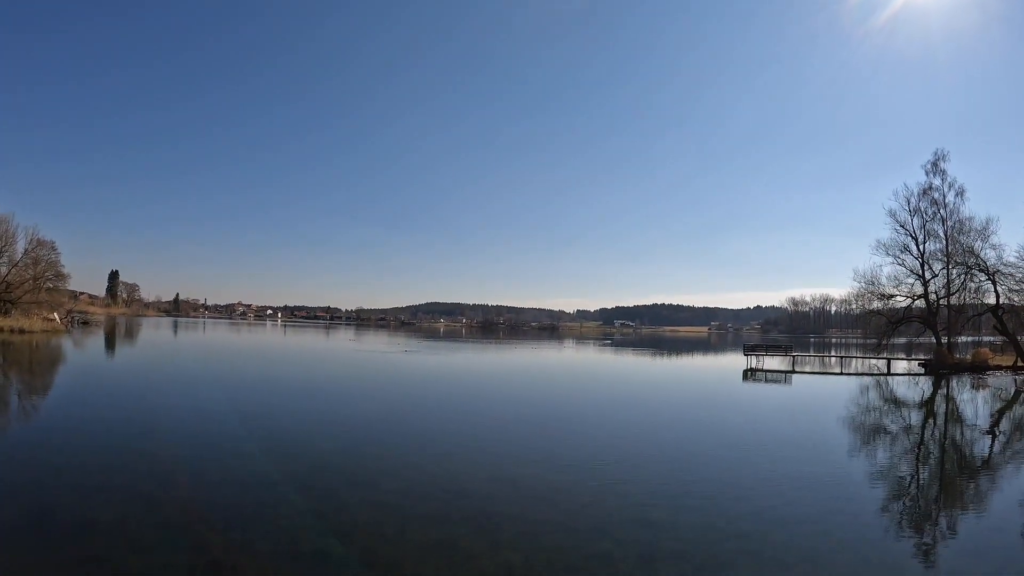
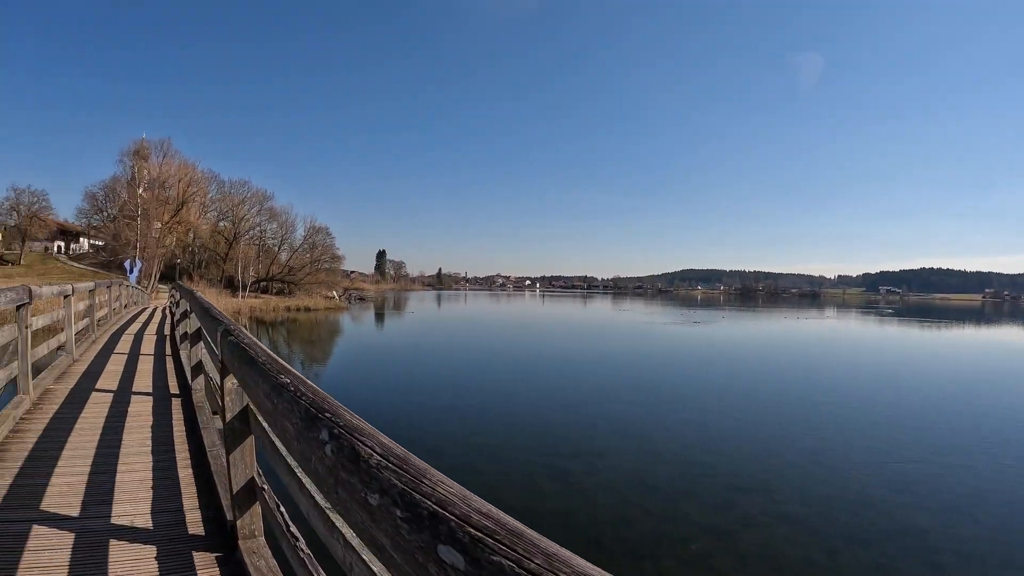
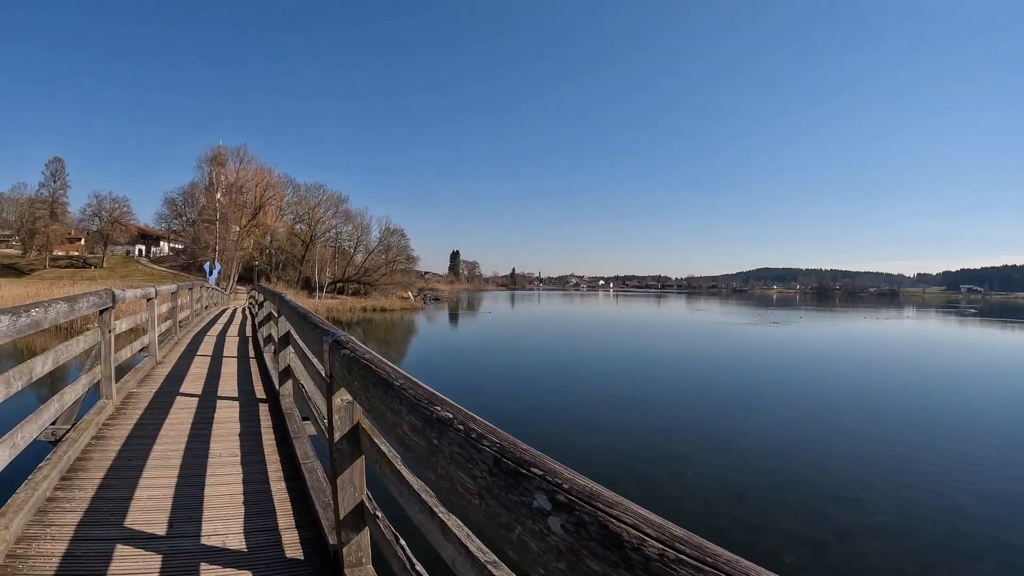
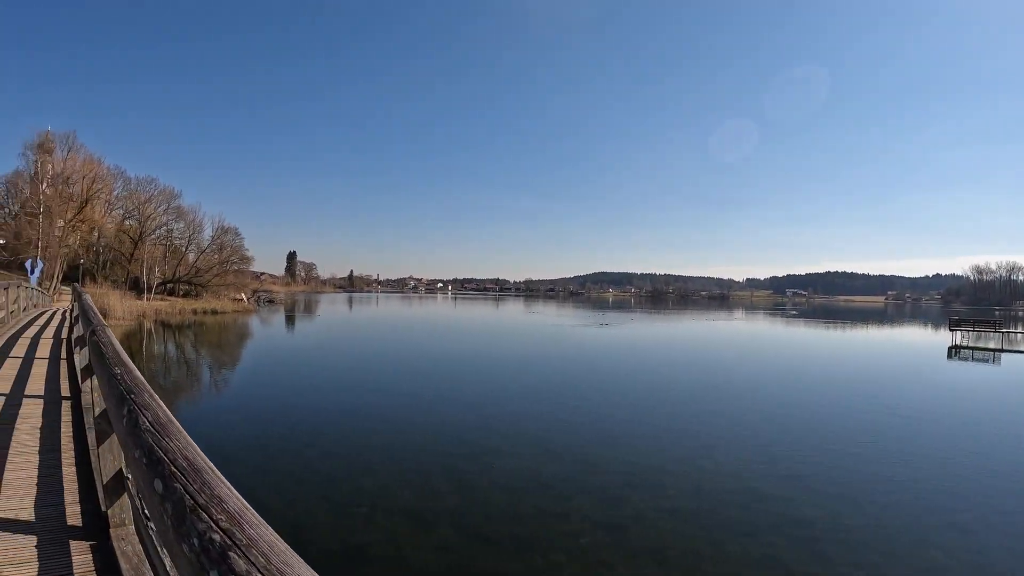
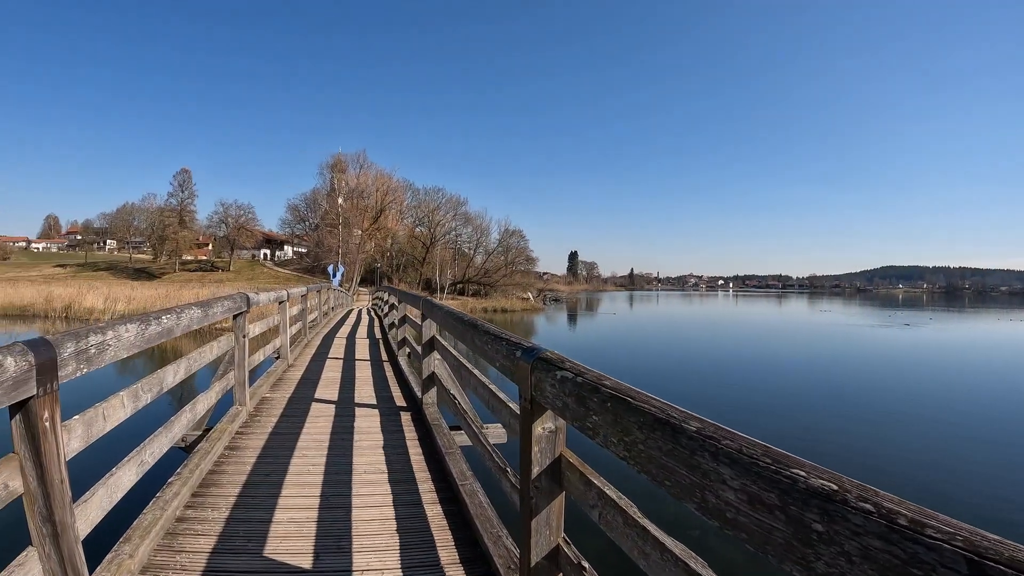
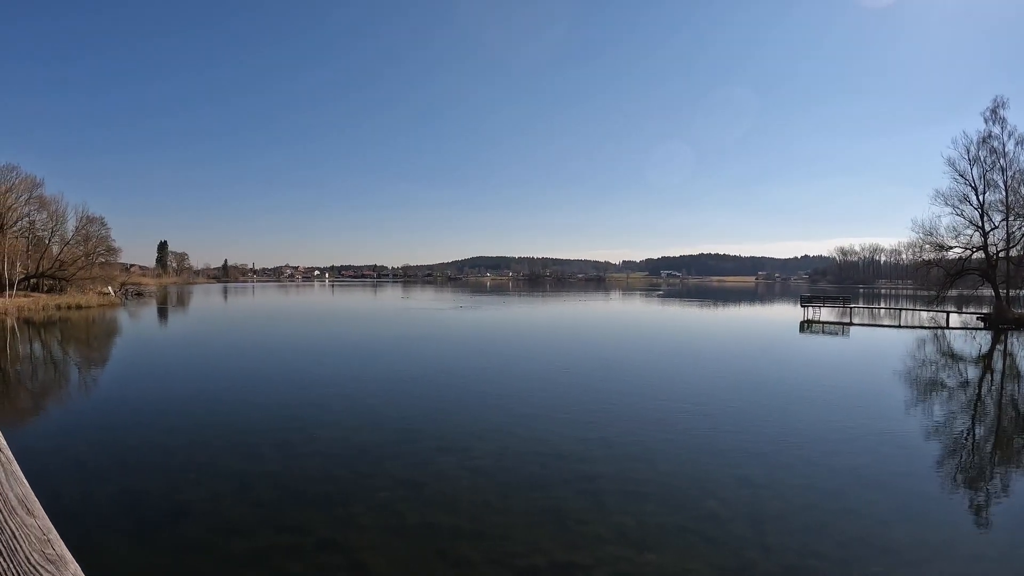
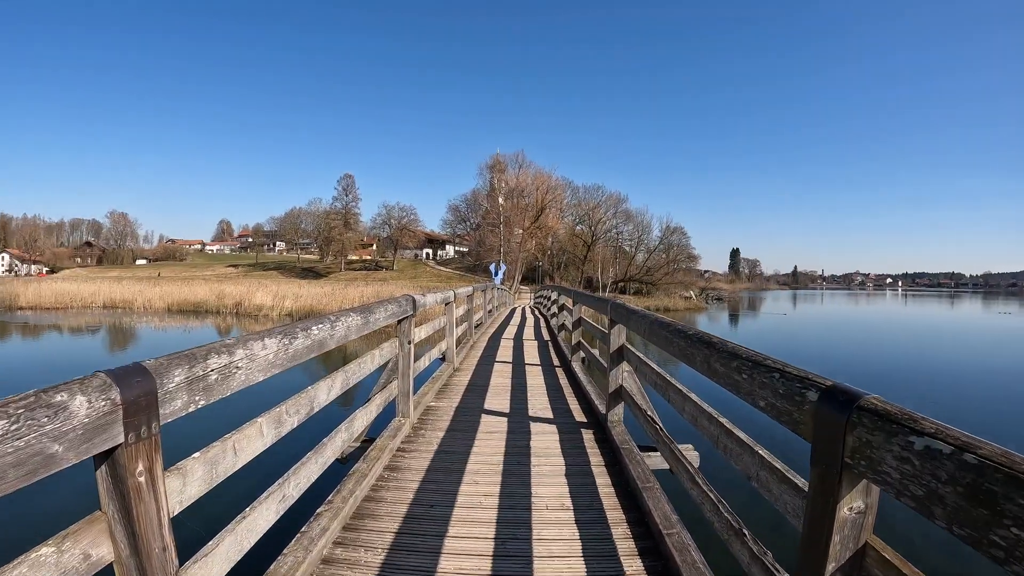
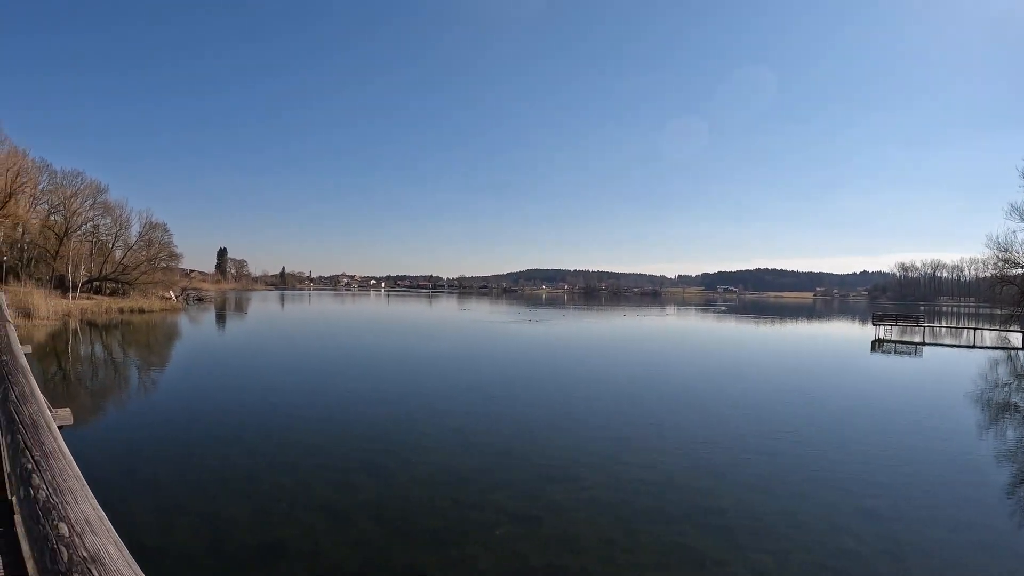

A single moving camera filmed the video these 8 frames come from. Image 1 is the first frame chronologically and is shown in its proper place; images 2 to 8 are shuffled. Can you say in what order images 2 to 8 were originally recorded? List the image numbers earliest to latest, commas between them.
6, 8, 4, 2, 3, 5, 7
